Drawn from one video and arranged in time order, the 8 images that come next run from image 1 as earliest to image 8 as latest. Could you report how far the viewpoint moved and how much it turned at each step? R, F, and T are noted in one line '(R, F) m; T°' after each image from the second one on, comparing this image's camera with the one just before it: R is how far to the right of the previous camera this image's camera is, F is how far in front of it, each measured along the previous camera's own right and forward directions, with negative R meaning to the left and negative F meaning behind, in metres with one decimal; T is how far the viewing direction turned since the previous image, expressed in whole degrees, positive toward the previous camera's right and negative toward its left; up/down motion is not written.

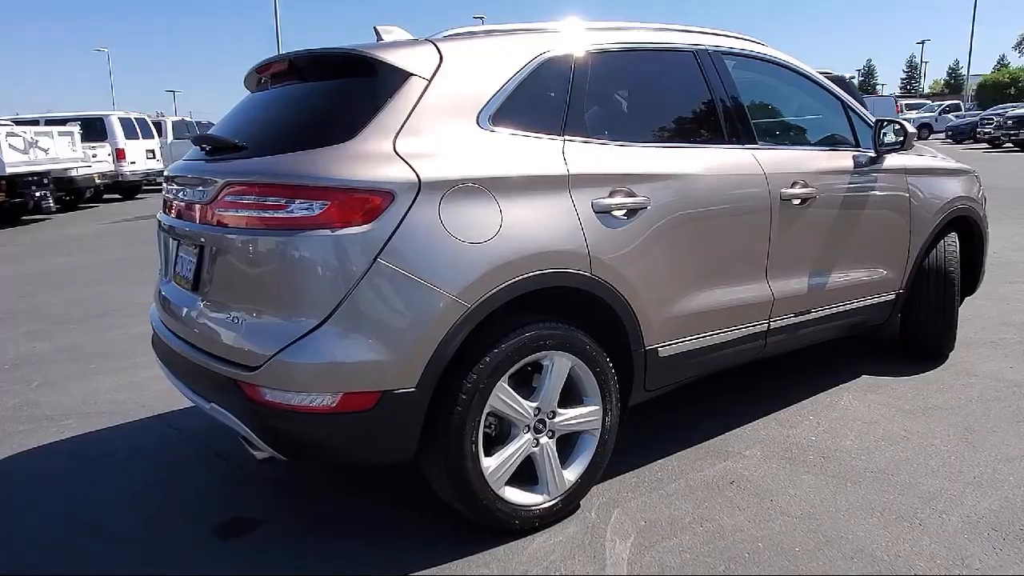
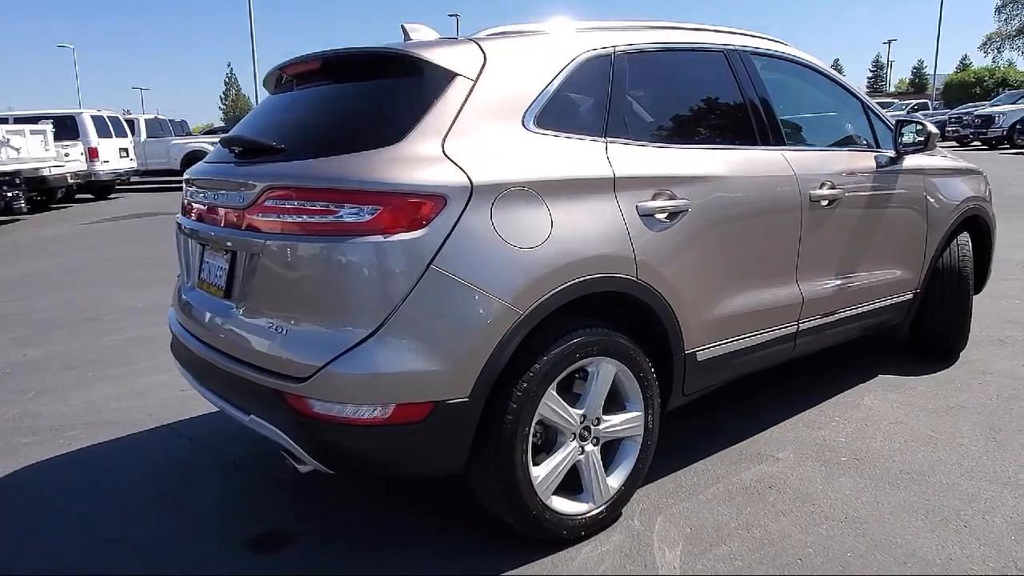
(-0.3, +0.1) m; +2°
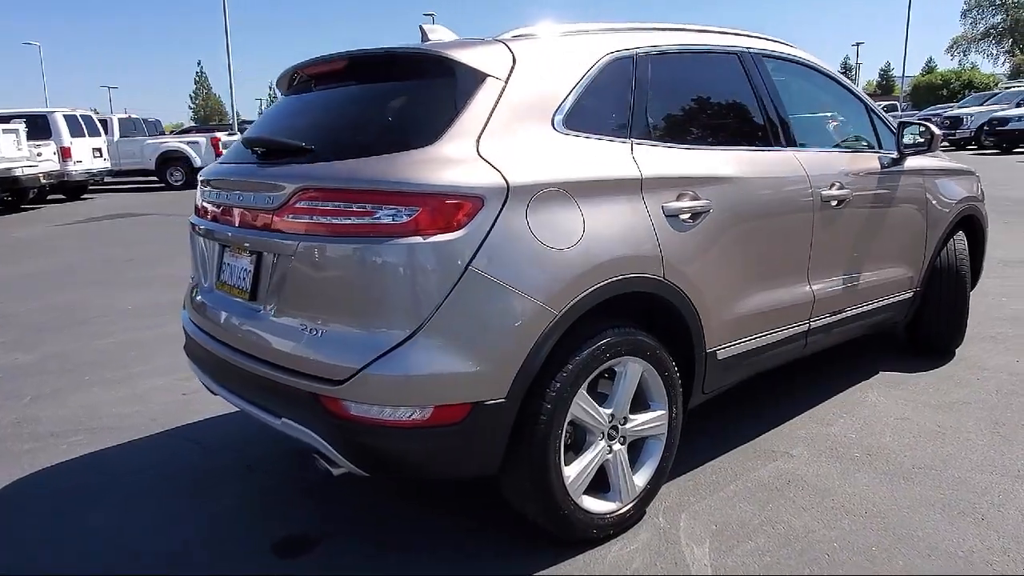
(-0.2, 0.0) m; +2°
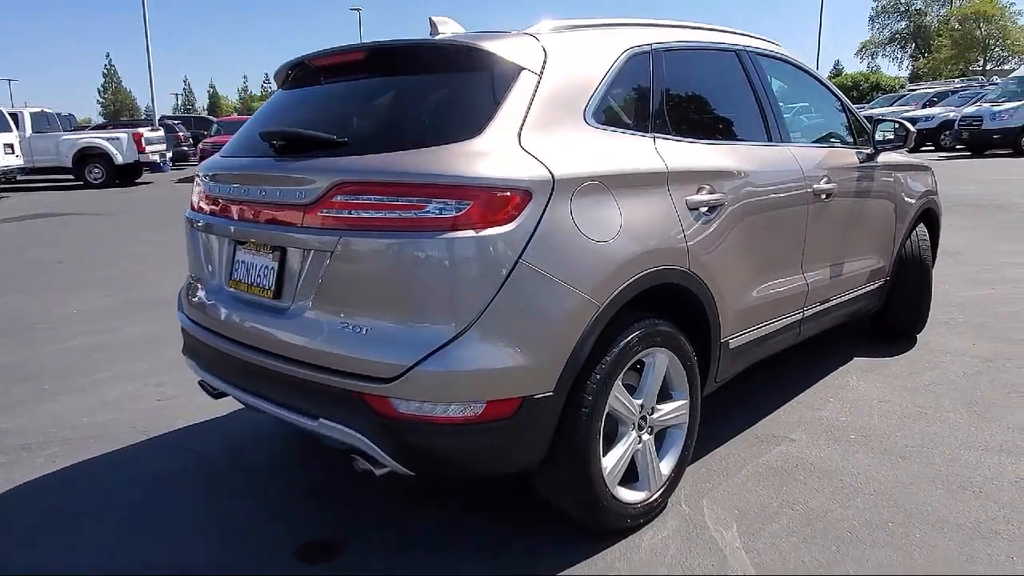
(-0.4, 0.0) m; +6°
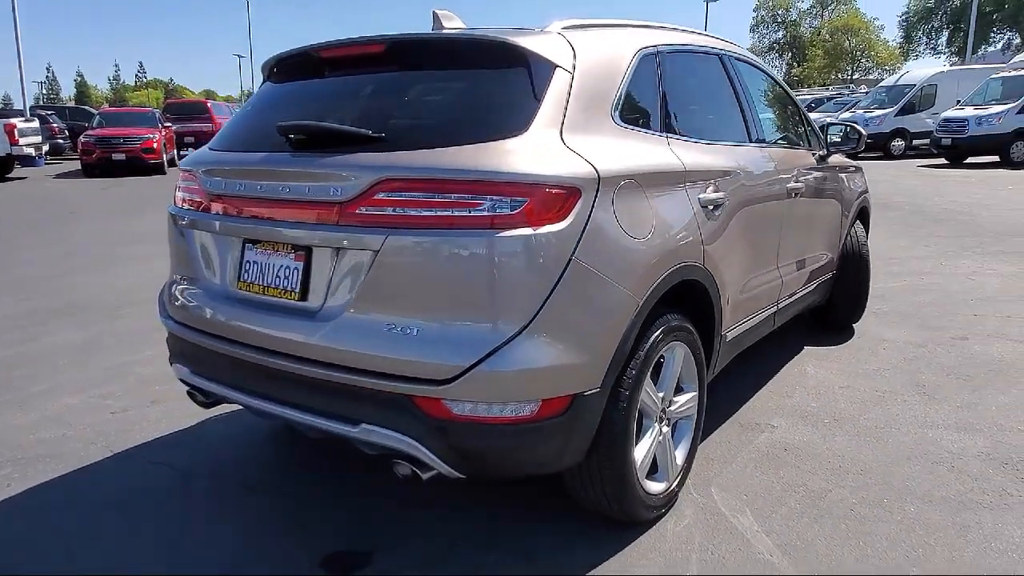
(-0.5, 0.0) m; +9°
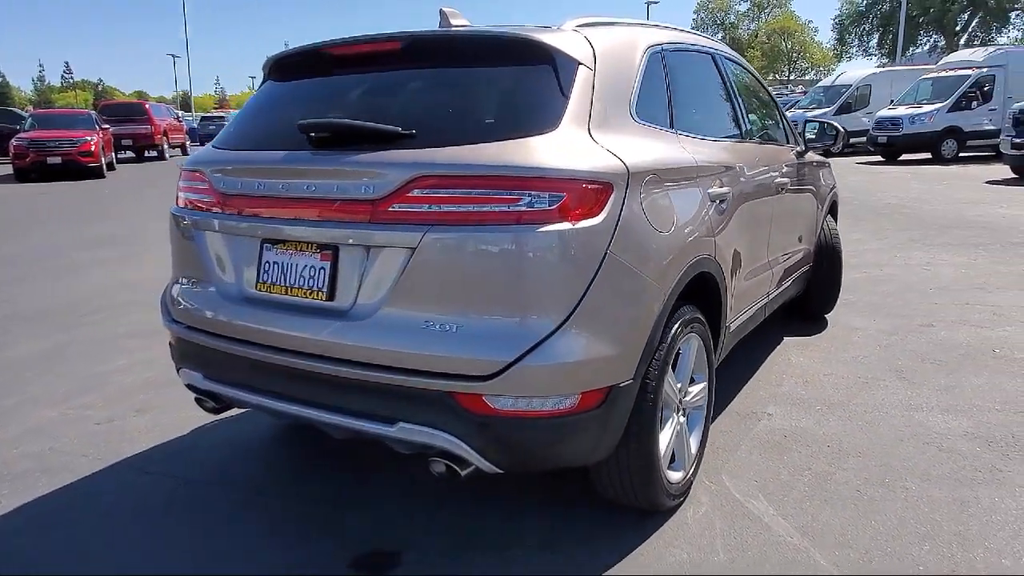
(-0.3, 0.0) m; +4°
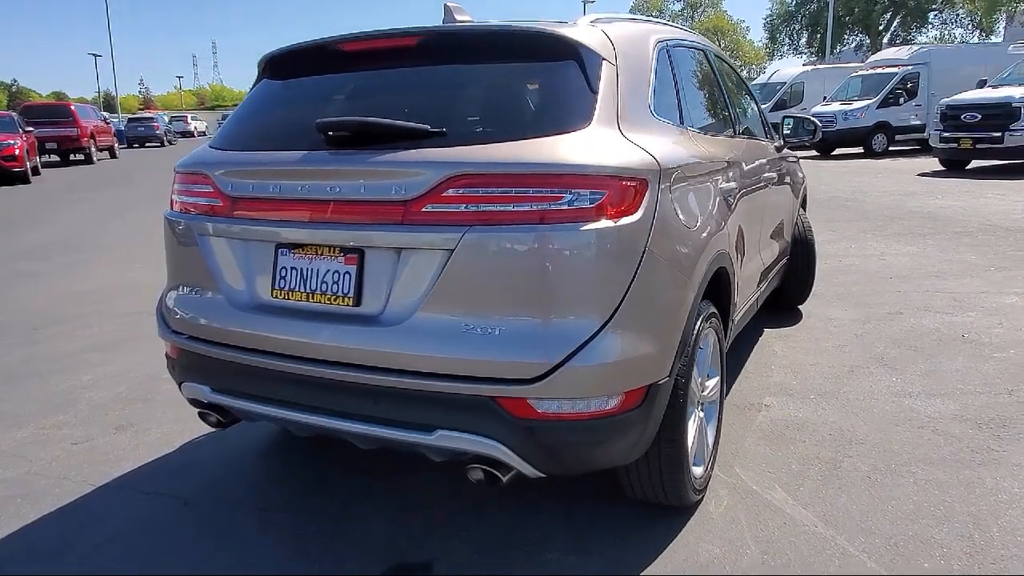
(-0.3, +0.1) m; +5°
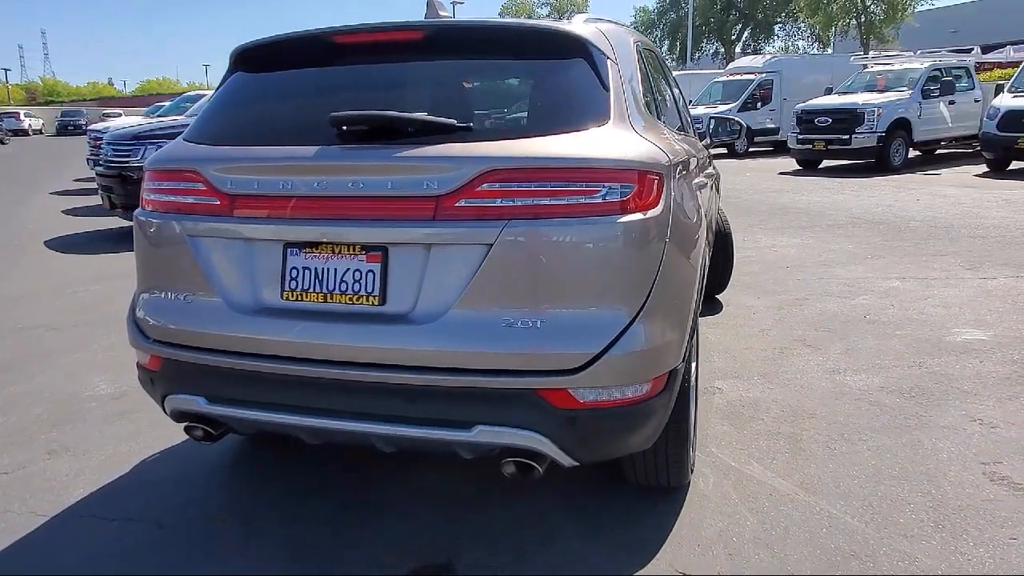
(-0.5, 0.0) m; +10°
